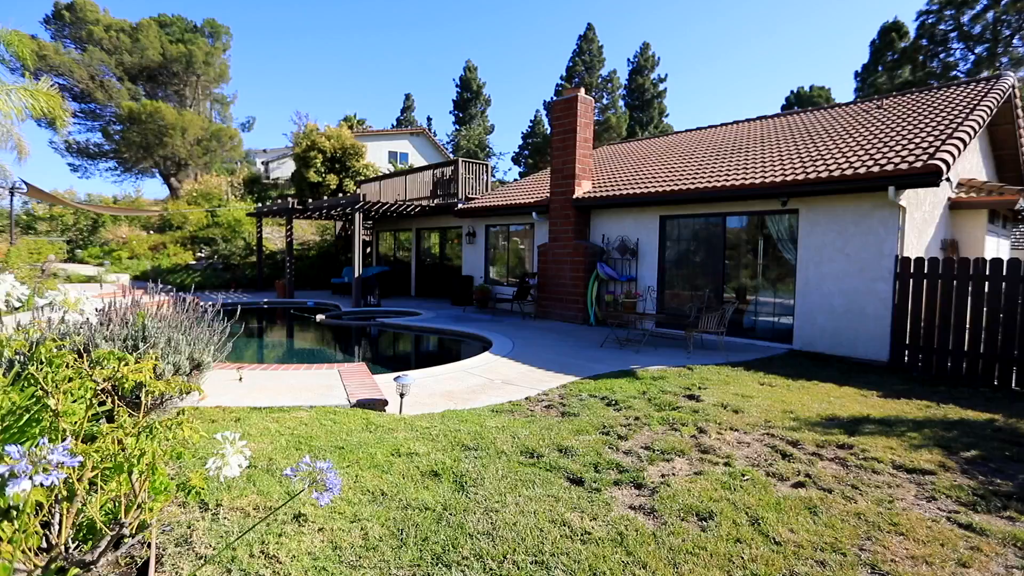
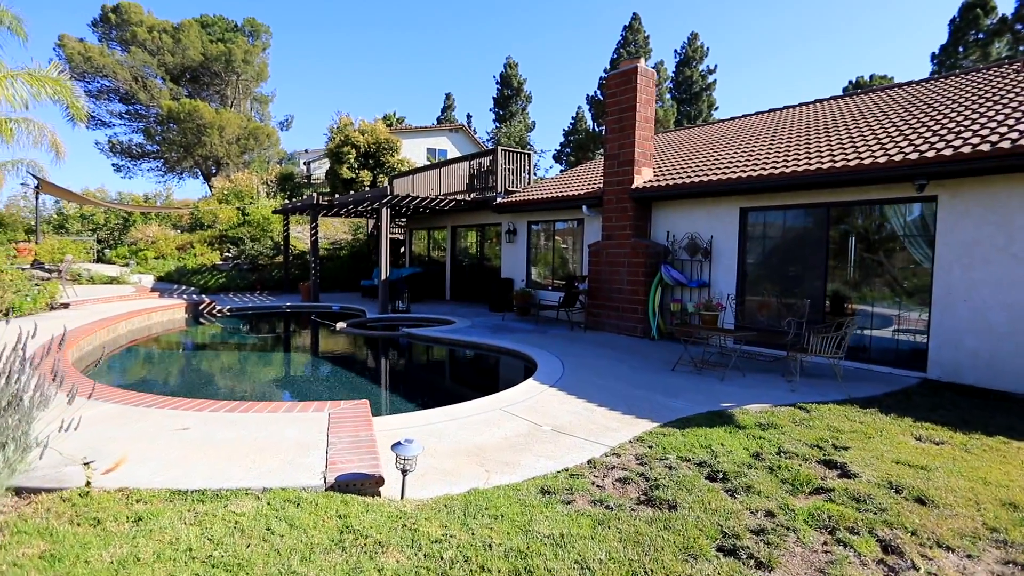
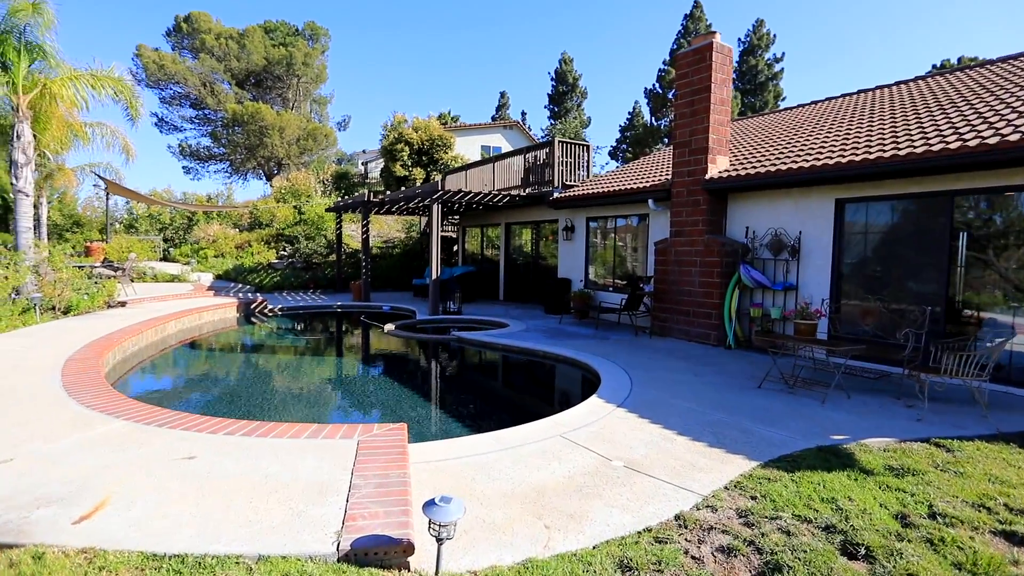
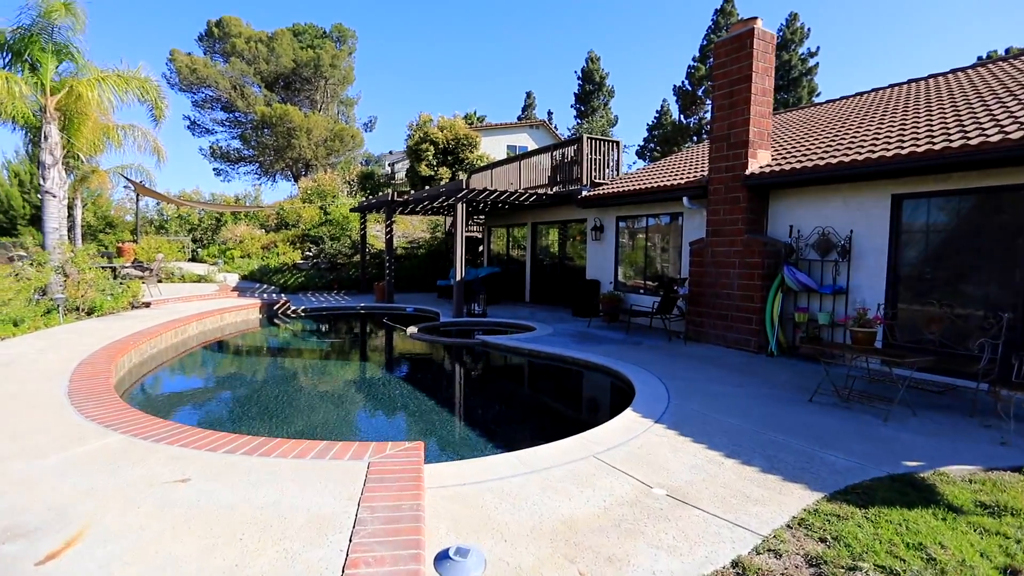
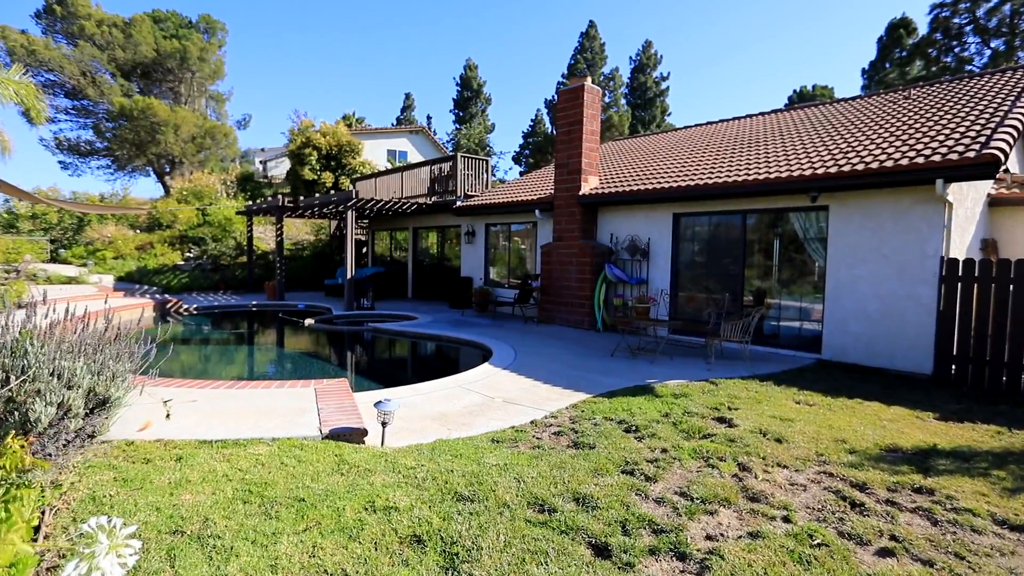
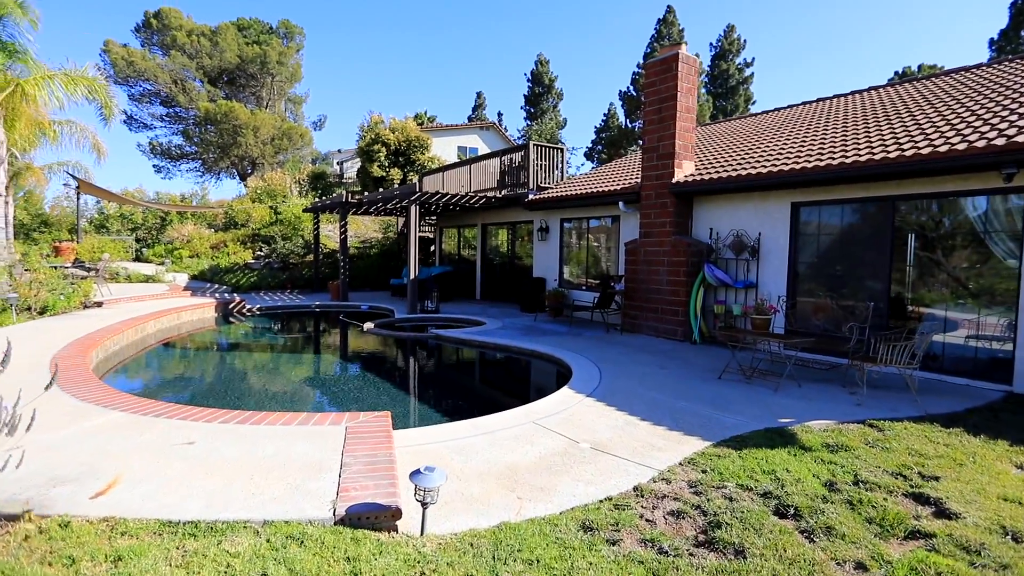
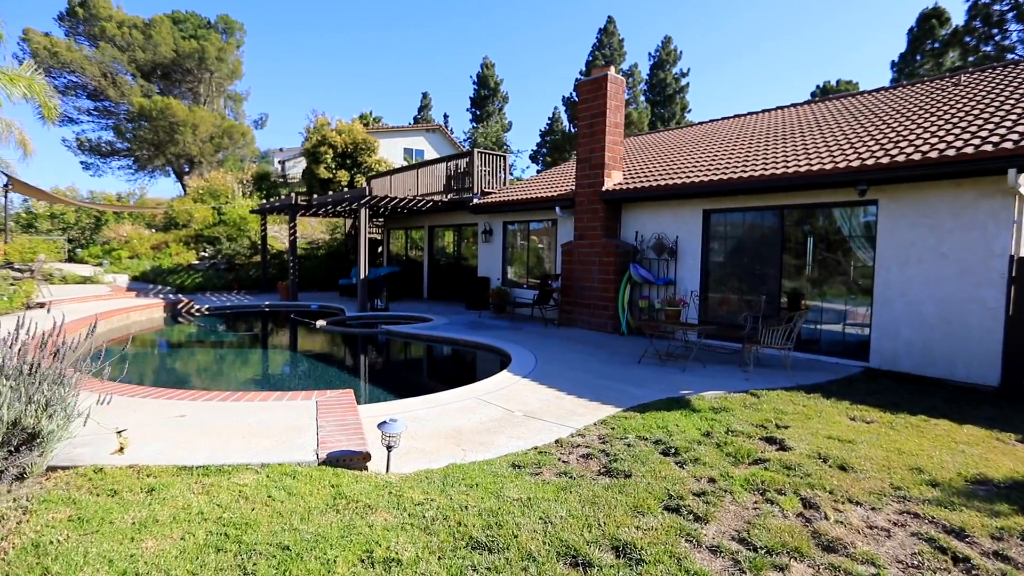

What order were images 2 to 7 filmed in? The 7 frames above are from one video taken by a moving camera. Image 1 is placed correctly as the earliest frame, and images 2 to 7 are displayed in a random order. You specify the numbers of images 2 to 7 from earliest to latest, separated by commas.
5, 7, 2, 6, 3, 4
